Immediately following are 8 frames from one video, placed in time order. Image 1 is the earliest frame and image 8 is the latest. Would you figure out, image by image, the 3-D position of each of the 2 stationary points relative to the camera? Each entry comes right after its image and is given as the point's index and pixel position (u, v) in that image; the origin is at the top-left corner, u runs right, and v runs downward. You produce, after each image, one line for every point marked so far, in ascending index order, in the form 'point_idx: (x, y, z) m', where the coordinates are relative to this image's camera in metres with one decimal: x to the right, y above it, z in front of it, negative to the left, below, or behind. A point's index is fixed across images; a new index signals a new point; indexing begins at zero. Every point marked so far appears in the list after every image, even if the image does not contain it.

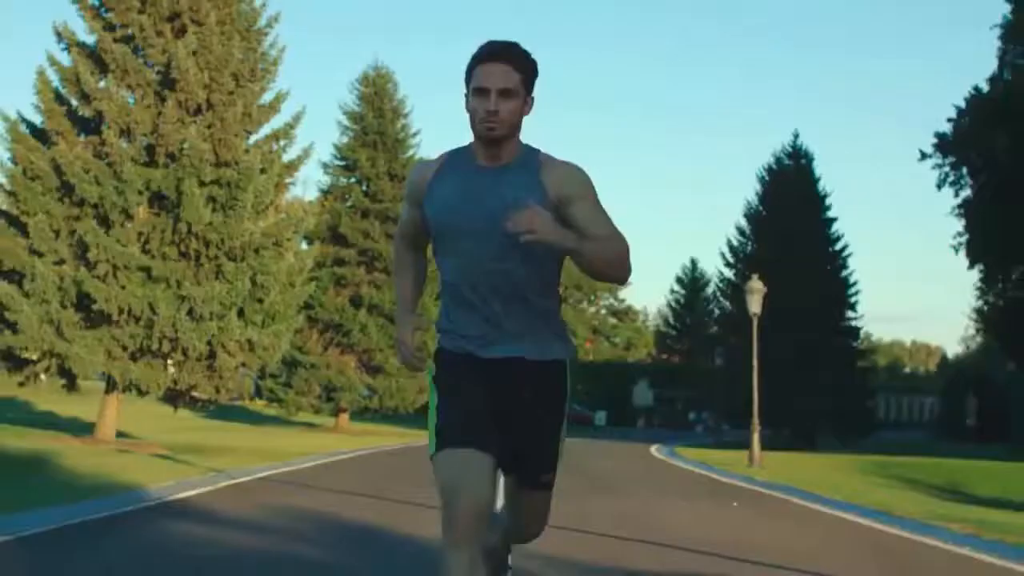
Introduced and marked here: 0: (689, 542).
0: (+1.9, -2.6, +15.2) m
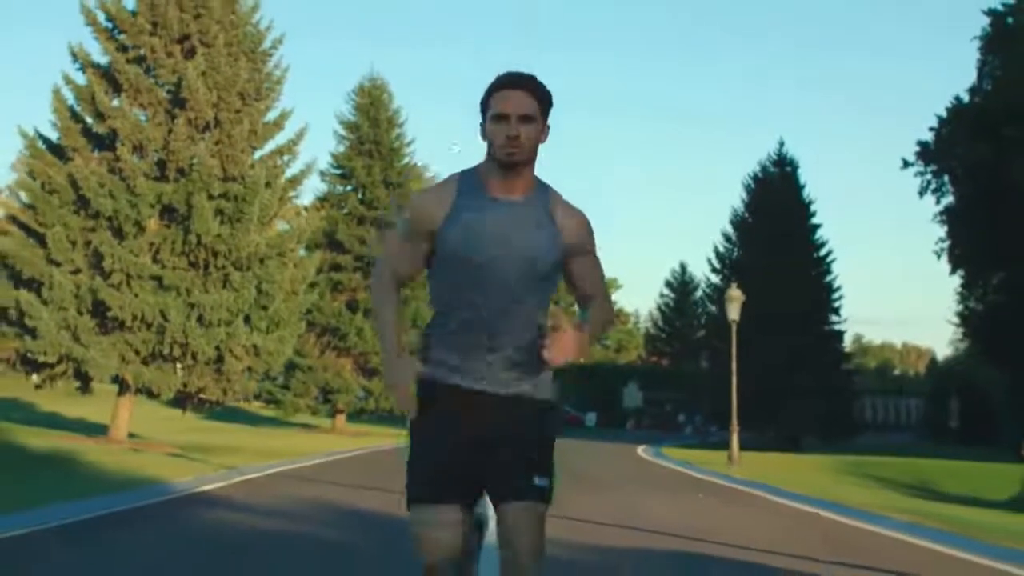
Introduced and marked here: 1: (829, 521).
0: (+1.8, -2.7, +16.8) m
1: (+4.4, -3.2, +19.9) m
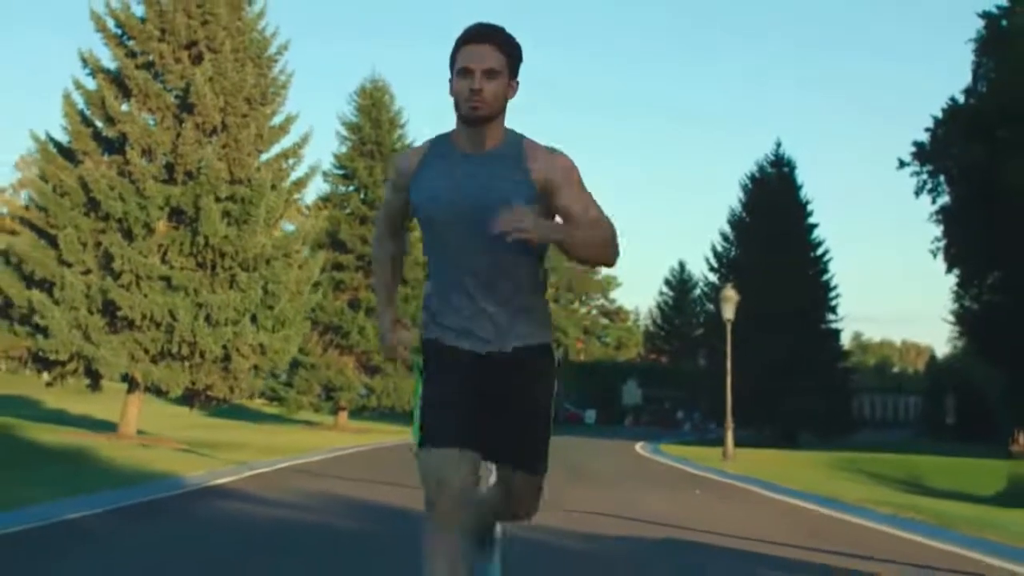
0: (+1.8, -2.7, +17.5) m
1: (+4.4, -3.2, +20.7) m
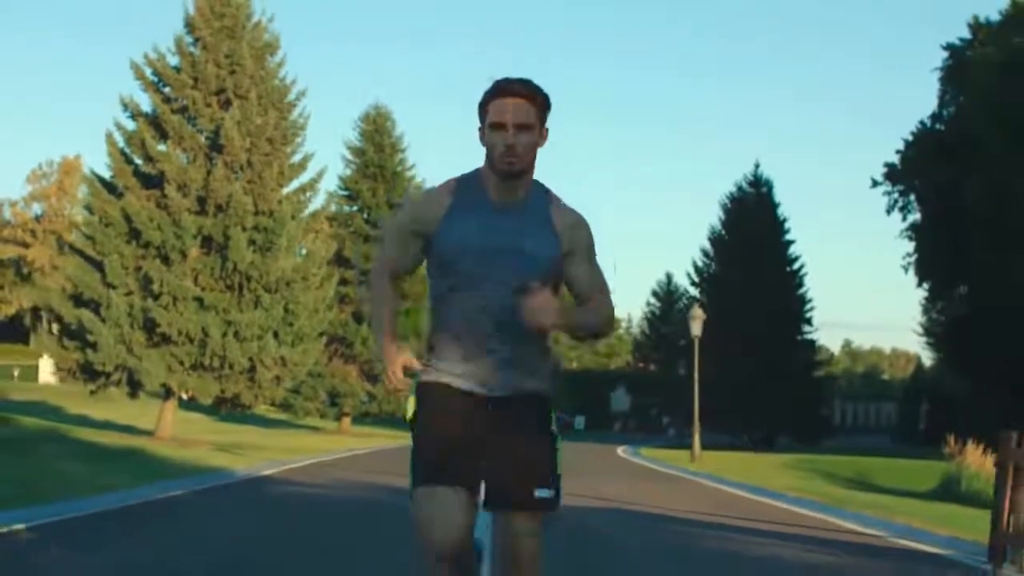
0: (+1.7, -3.2, +21.5) m
1: (+4.2, -3.6, +24.7) m
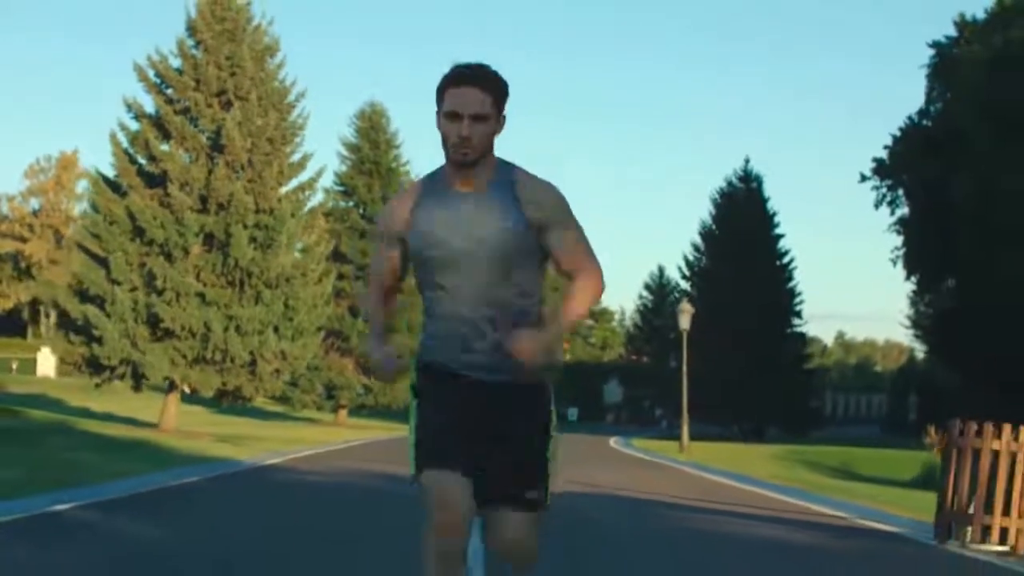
0: (+1.6, -3.1, +22.6) m
1: (+4.1, -3.6, +25.7) m
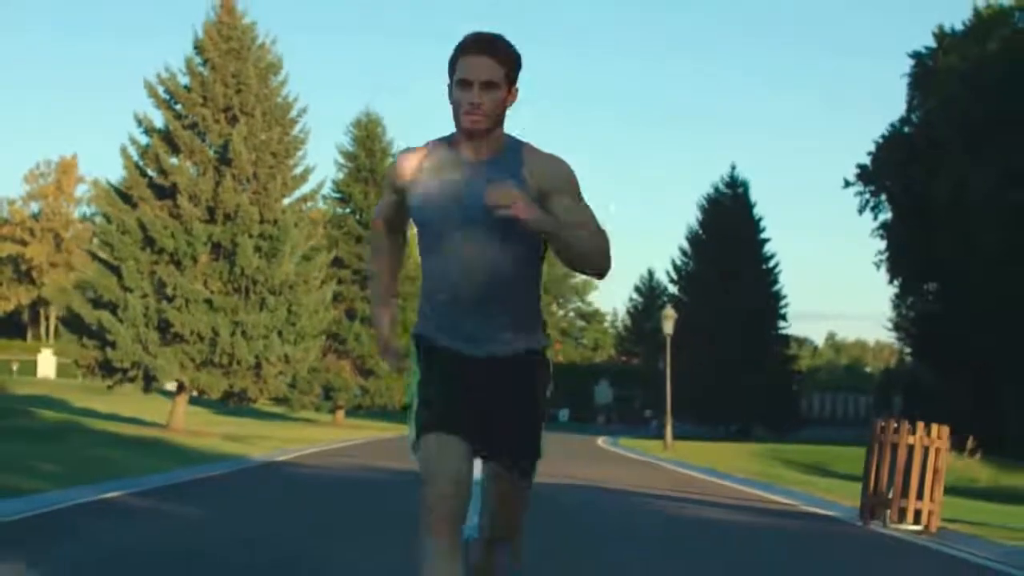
0: (+1.4, -3.3, +24.4) m
1: (+3.9, -3.7, +27.6) m
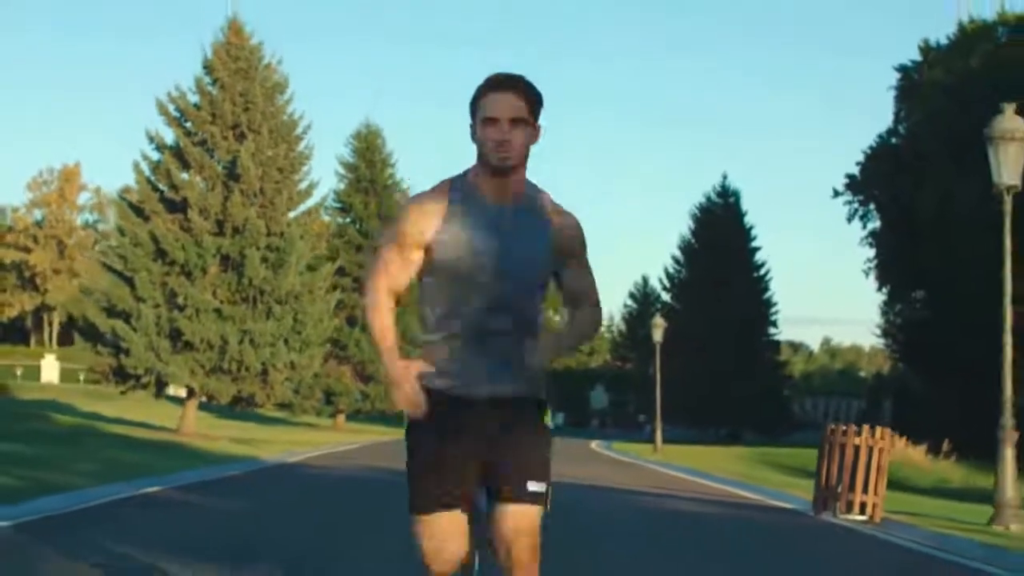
0: (+1.3, -3.5, +26.1) m
1: (+3.8, -4.0, +29.3) m
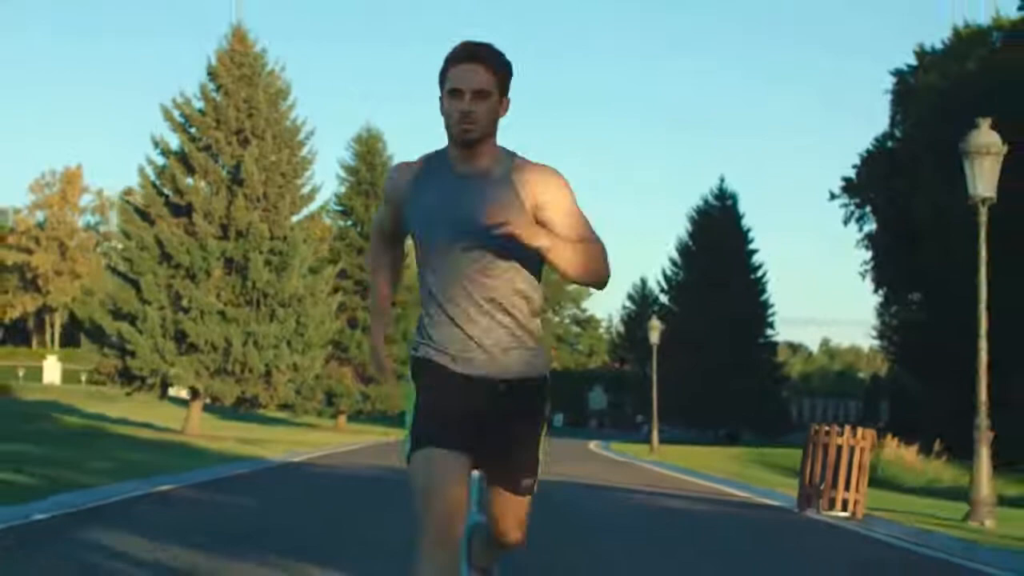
0: (+1.3, -3.6, +26.8) m
1: (+3.8, -4.0, +29.9) m
